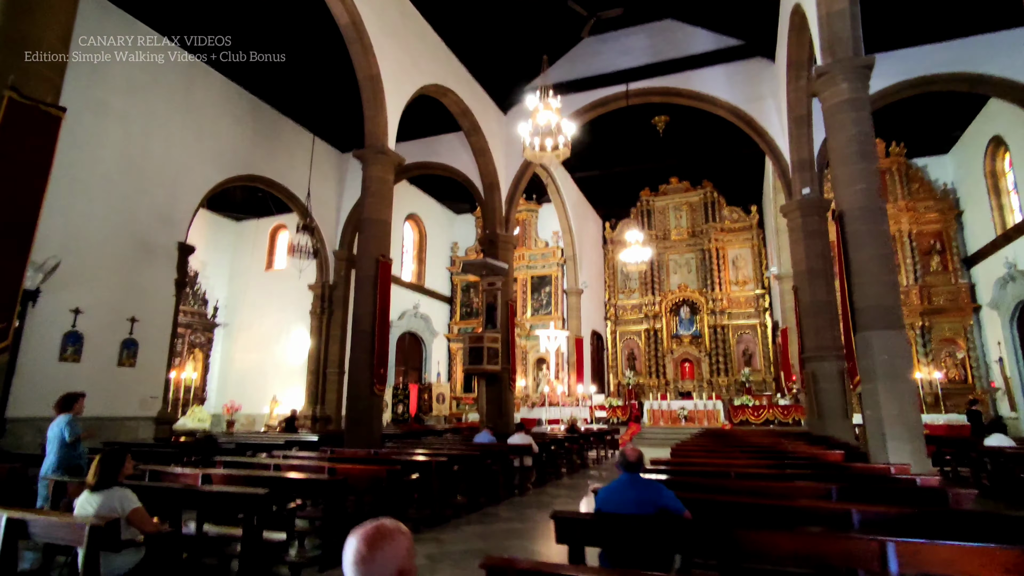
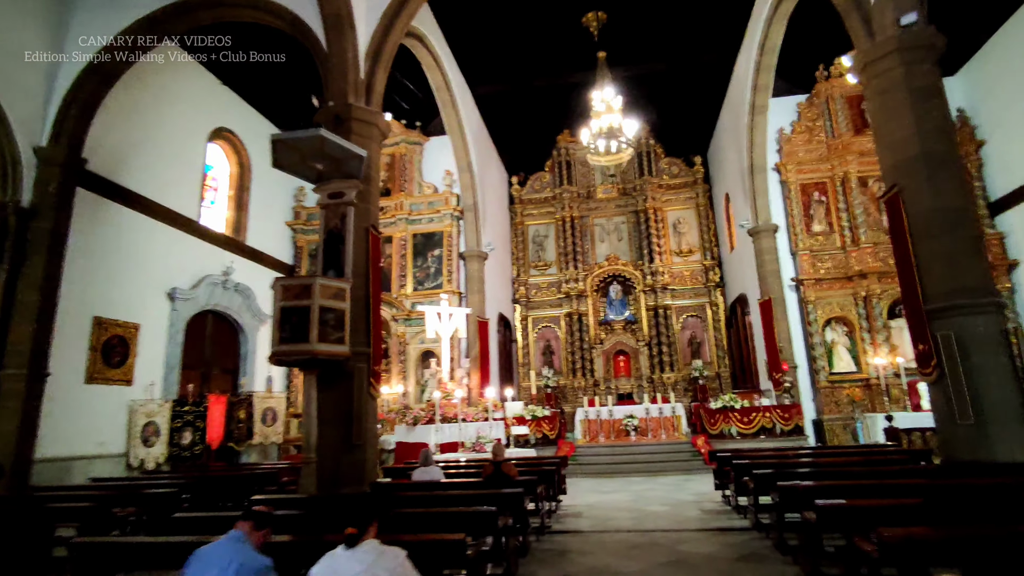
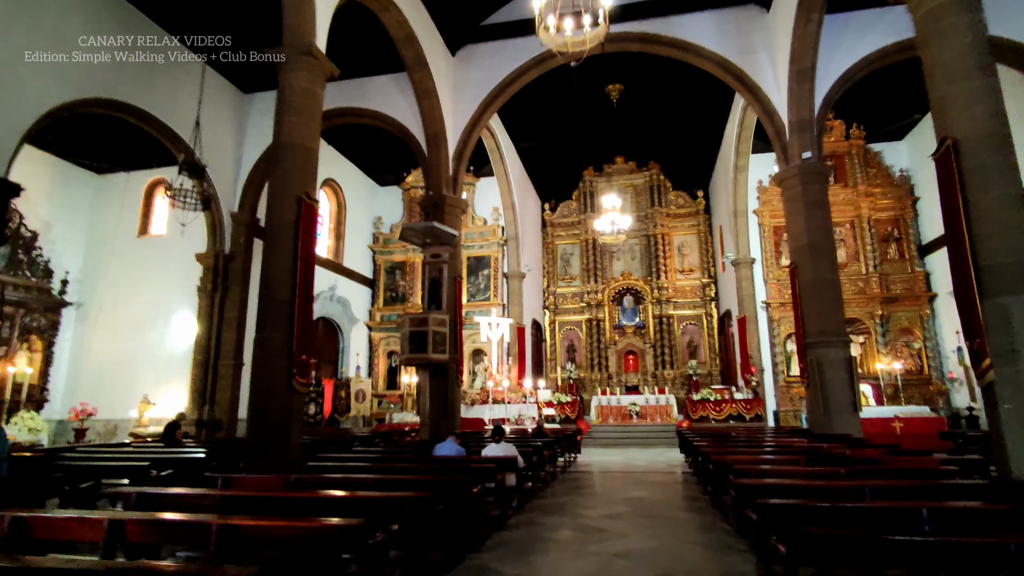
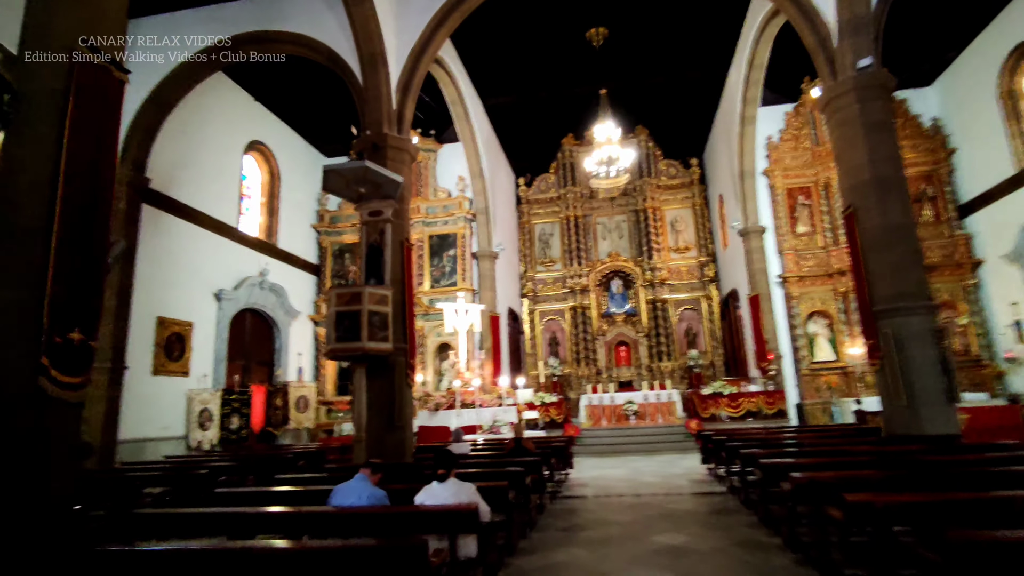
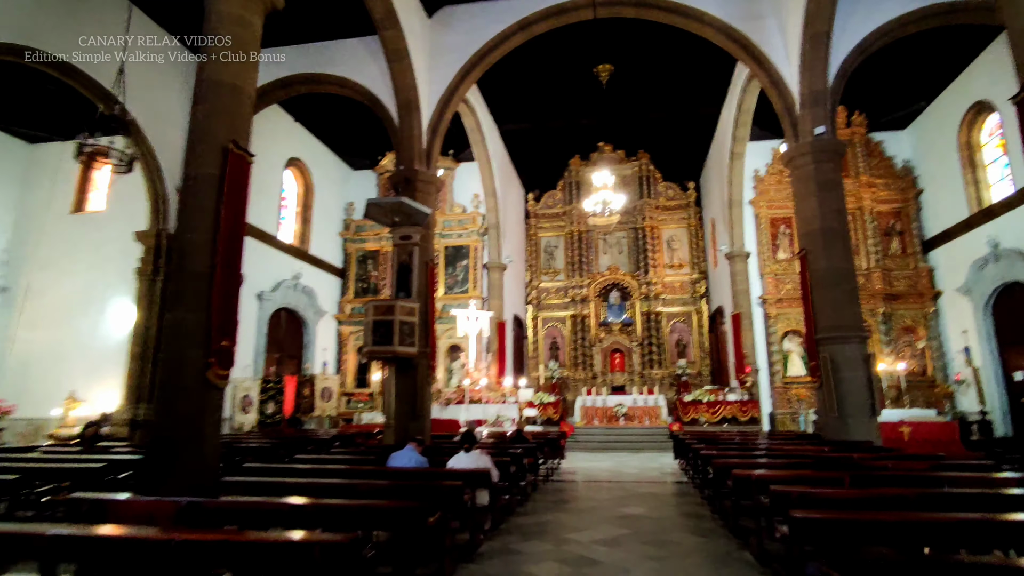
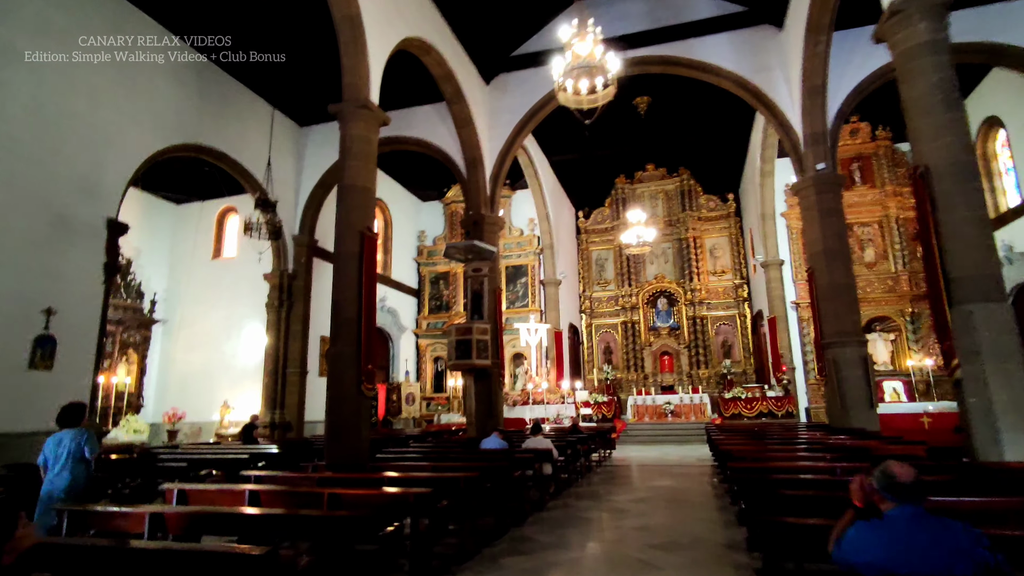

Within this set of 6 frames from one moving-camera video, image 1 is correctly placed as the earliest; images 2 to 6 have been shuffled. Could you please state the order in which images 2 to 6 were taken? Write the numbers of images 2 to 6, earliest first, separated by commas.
6, 3, 5, 4, 2
